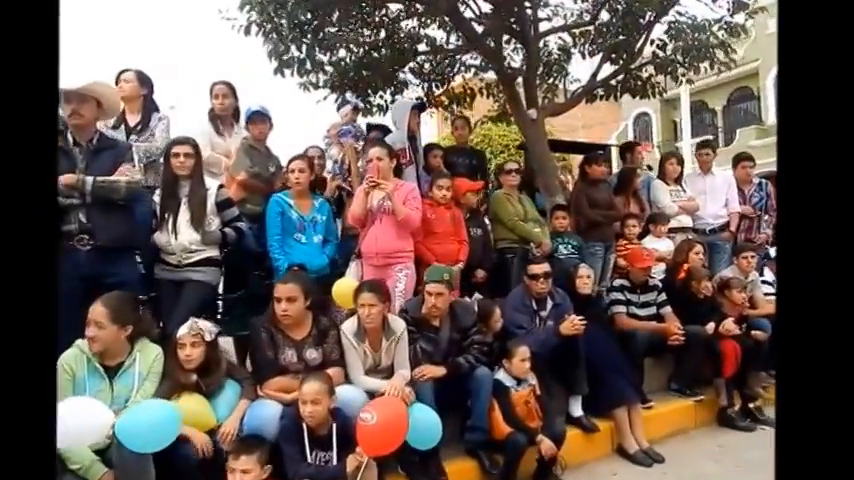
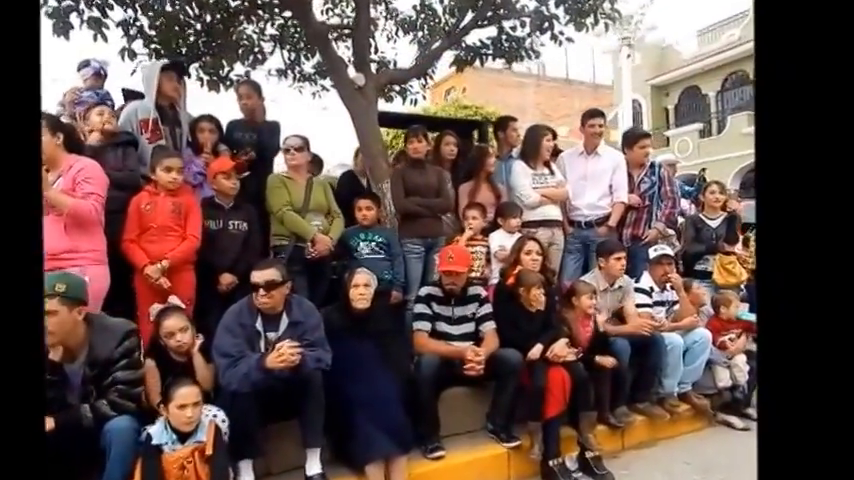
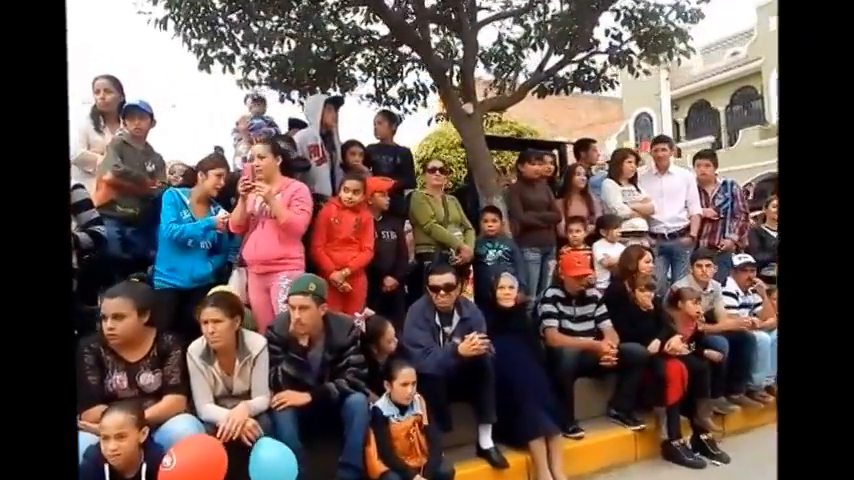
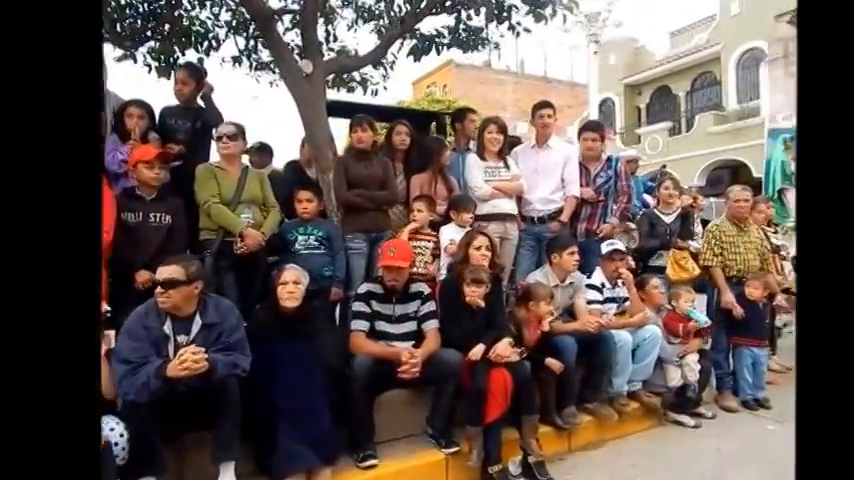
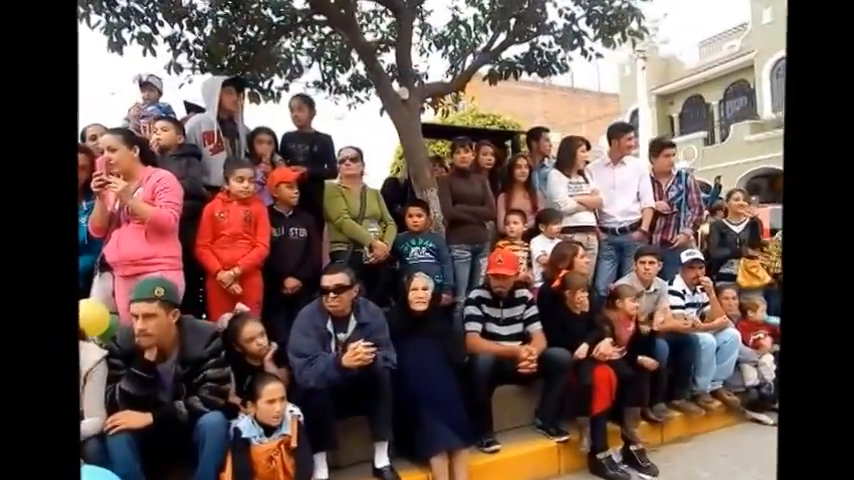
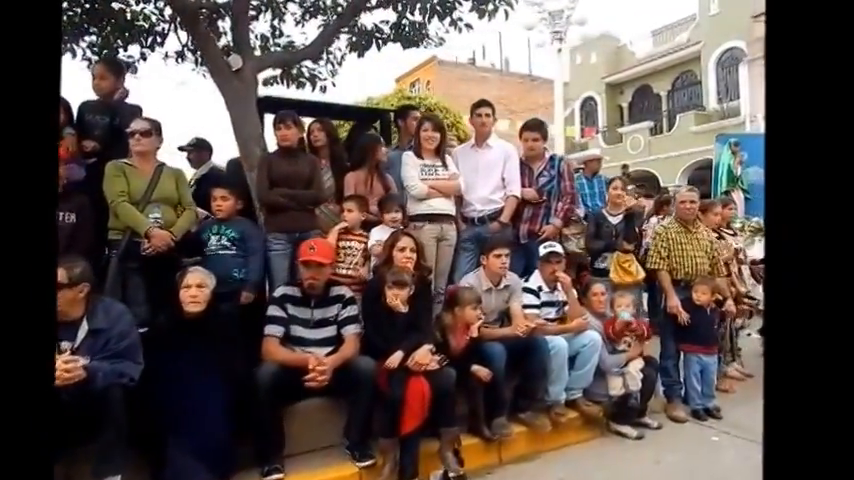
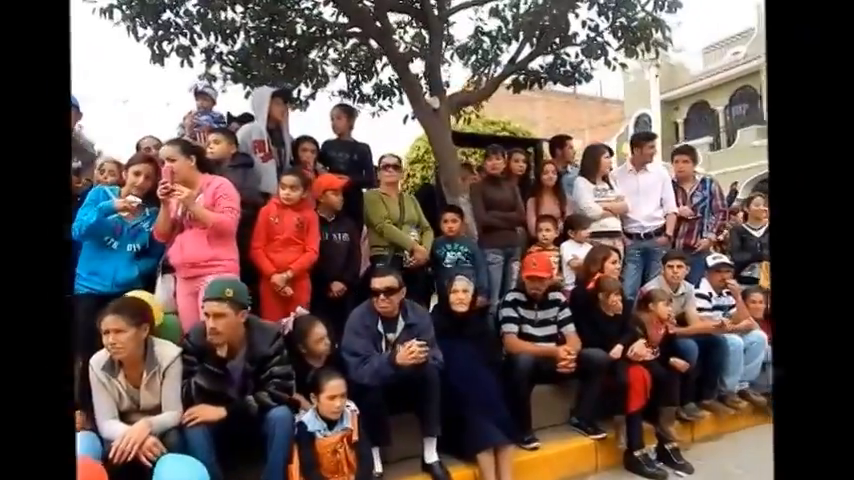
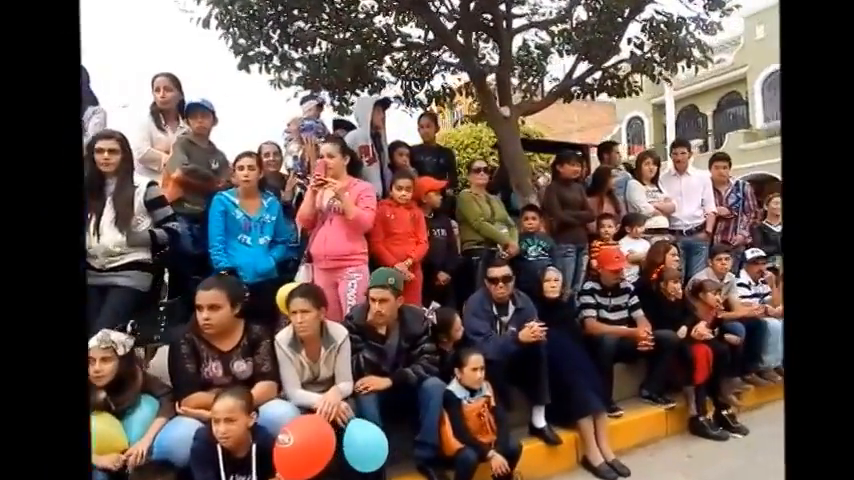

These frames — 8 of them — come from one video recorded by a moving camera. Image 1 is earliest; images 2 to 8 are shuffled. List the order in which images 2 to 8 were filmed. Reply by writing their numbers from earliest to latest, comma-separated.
8, 3, 7, 5, 2, 4, 6
